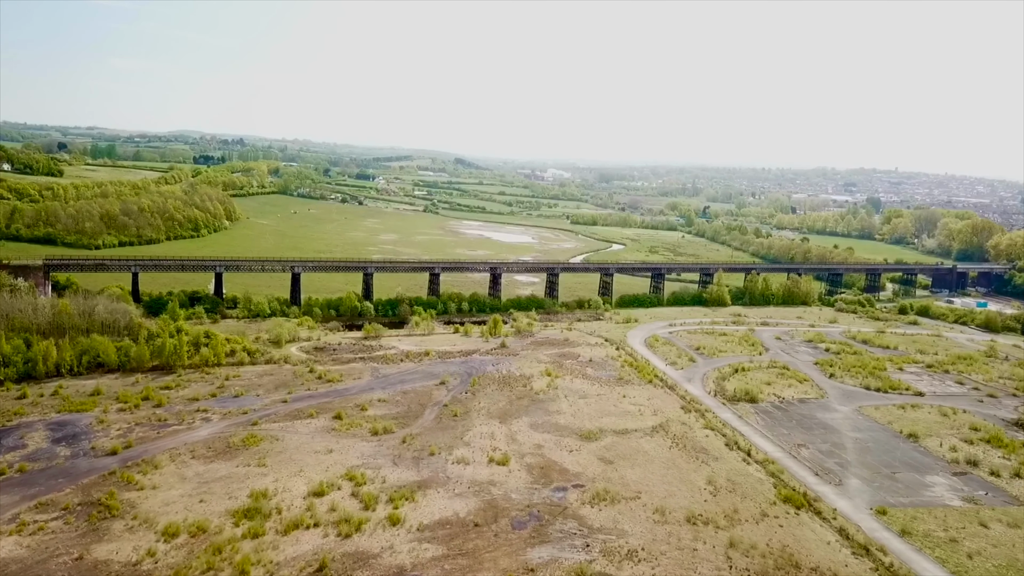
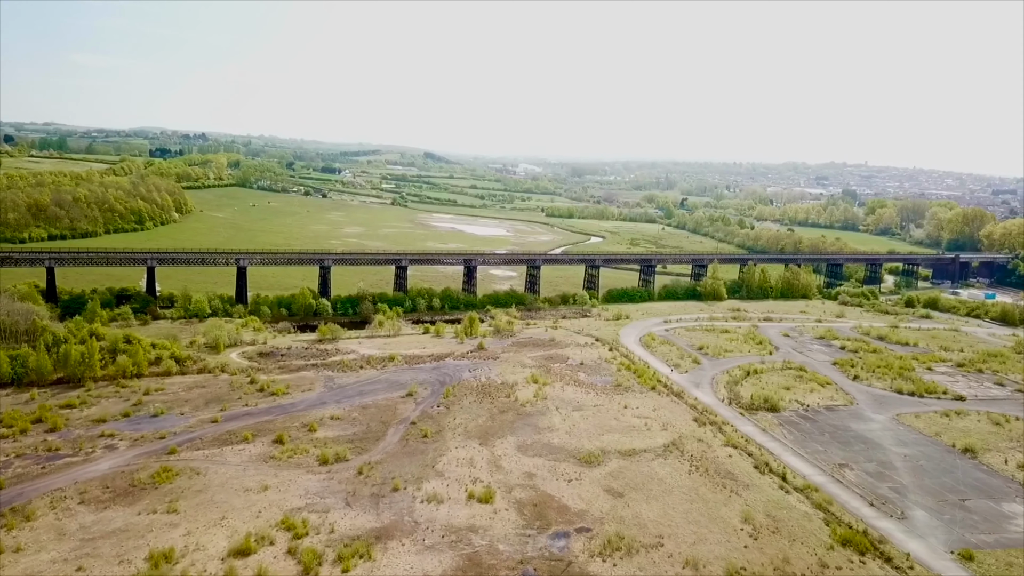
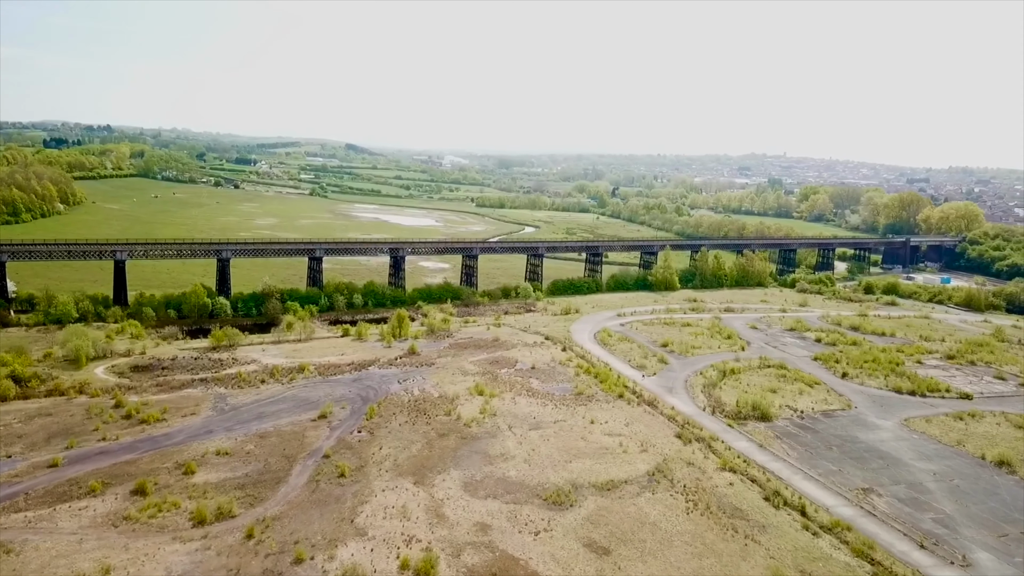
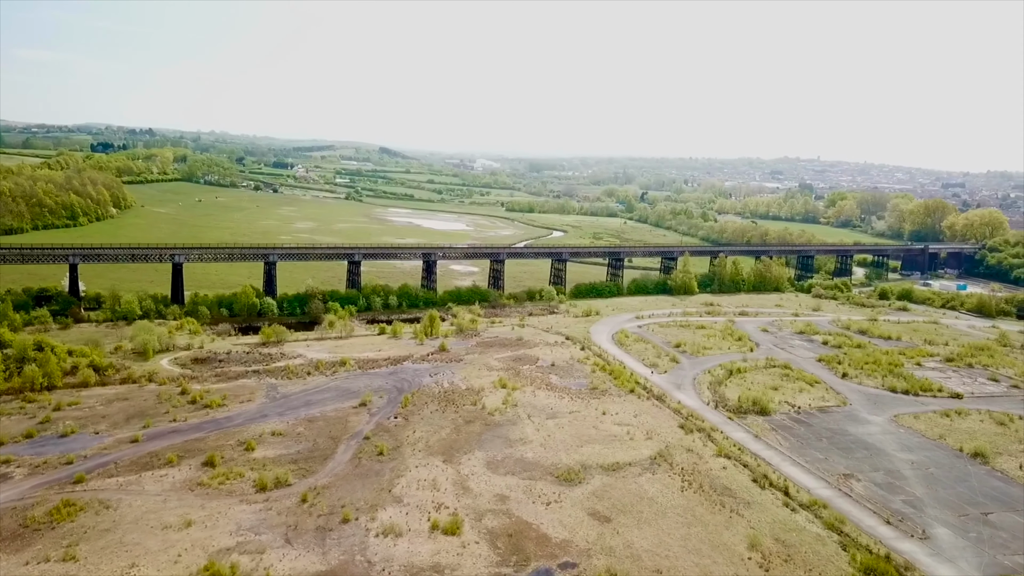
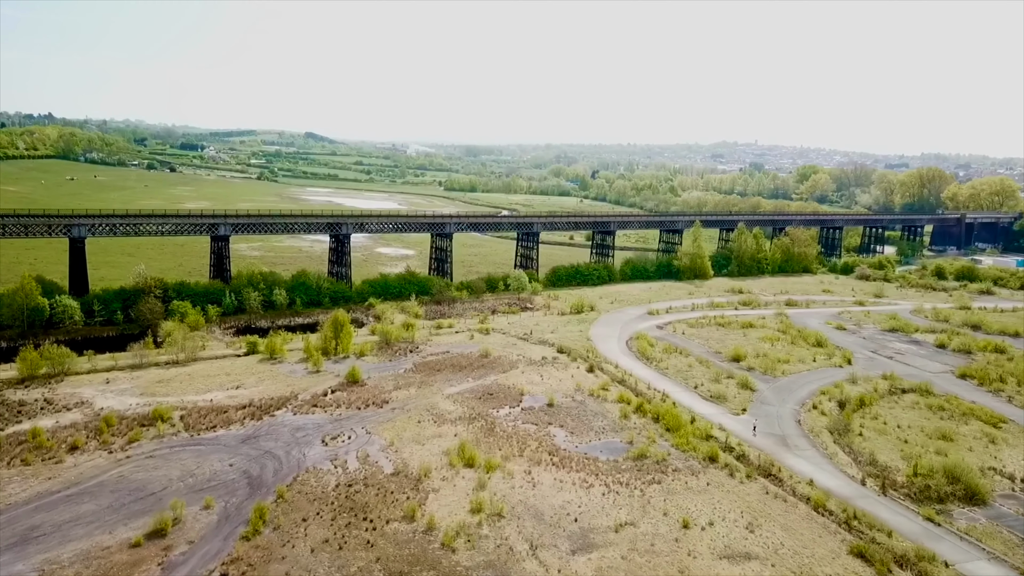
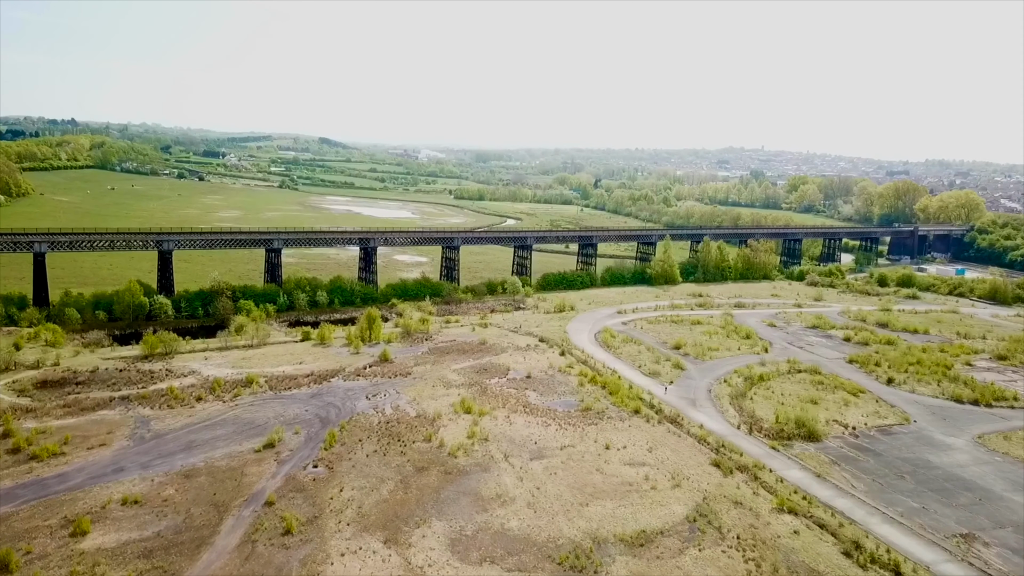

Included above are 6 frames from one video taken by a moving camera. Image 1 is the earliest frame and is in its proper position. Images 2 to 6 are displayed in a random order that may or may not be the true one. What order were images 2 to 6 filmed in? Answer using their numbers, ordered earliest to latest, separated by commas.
2, 4, 3, 6, 5
